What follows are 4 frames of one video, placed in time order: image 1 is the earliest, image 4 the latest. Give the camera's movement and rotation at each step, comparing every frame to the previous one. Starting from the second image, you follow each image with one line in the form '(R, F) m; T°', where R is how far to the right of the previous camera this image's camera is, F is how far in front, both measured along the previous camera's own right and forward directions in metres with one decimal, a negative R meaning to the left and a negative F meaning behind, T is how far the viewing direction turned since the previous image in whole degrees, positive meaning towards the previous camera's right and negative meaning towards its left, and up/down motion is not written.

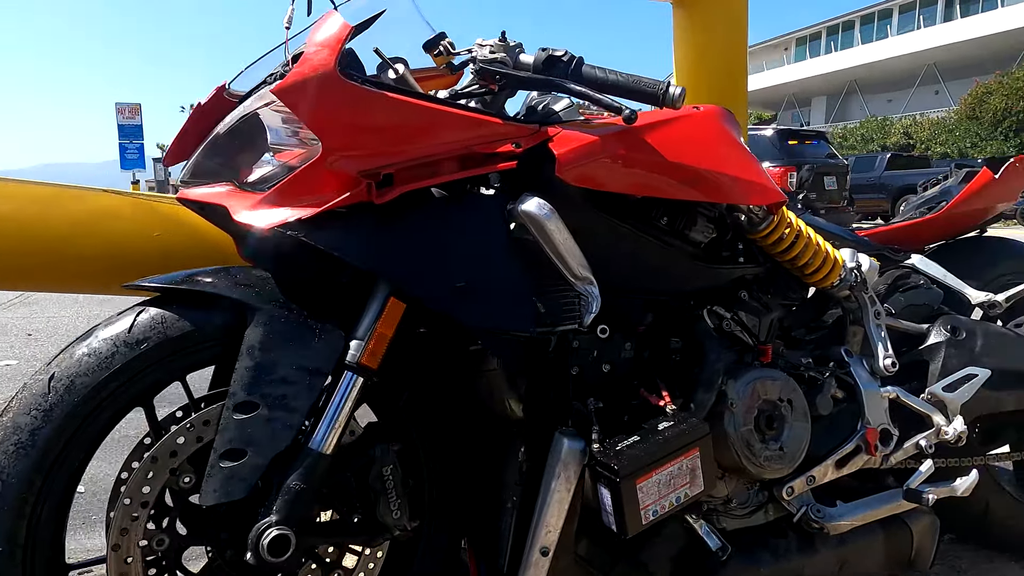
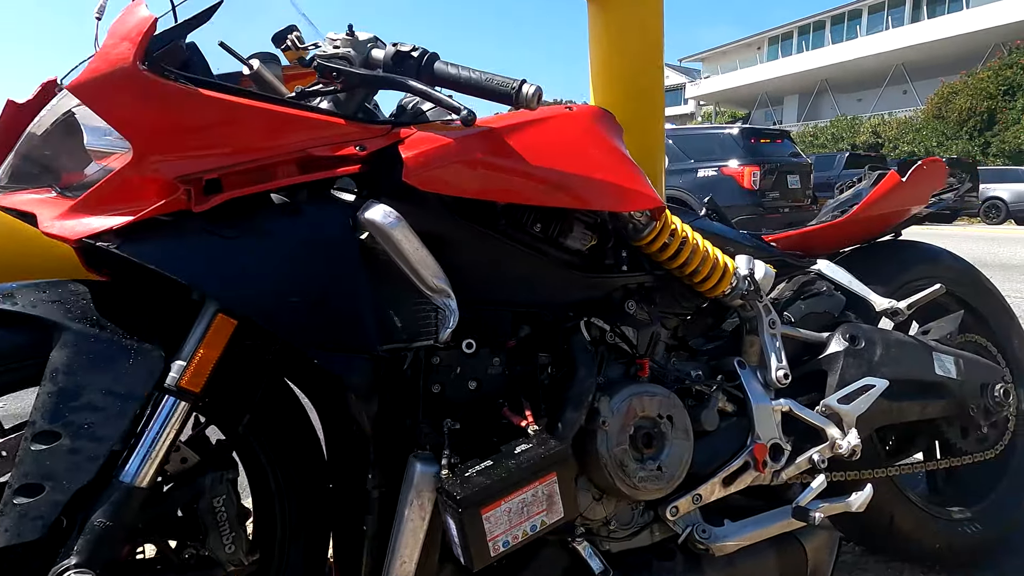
(+0.3, +0.1) m; +2°
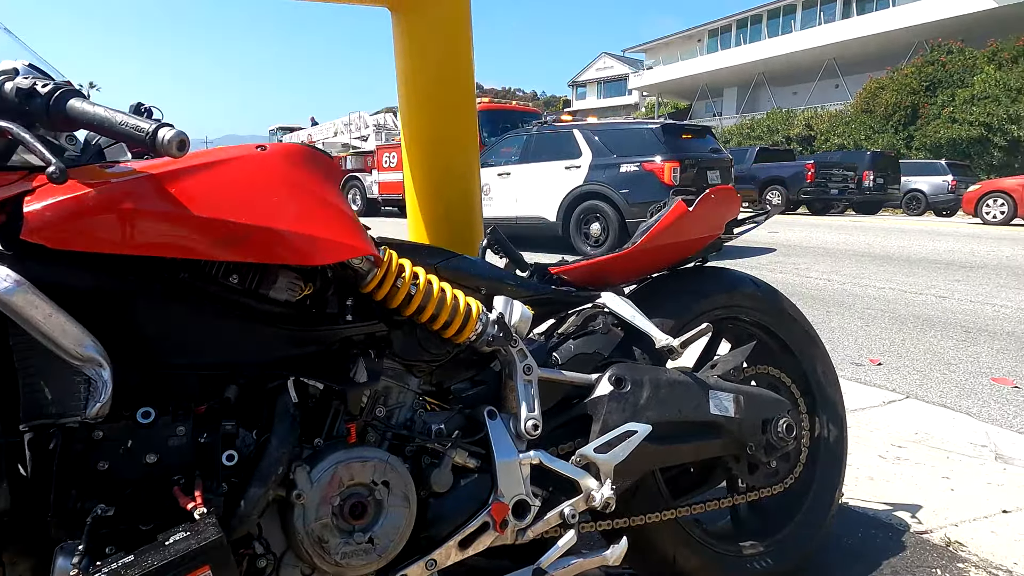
(+0.6, +0.1) m; +4°
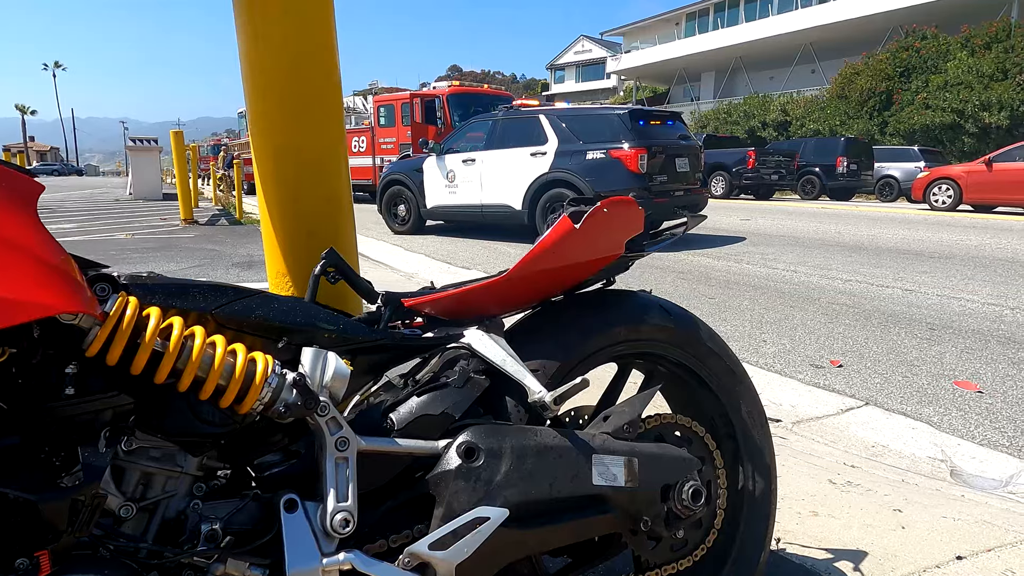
(+0.4, +0.5) m; +2°
